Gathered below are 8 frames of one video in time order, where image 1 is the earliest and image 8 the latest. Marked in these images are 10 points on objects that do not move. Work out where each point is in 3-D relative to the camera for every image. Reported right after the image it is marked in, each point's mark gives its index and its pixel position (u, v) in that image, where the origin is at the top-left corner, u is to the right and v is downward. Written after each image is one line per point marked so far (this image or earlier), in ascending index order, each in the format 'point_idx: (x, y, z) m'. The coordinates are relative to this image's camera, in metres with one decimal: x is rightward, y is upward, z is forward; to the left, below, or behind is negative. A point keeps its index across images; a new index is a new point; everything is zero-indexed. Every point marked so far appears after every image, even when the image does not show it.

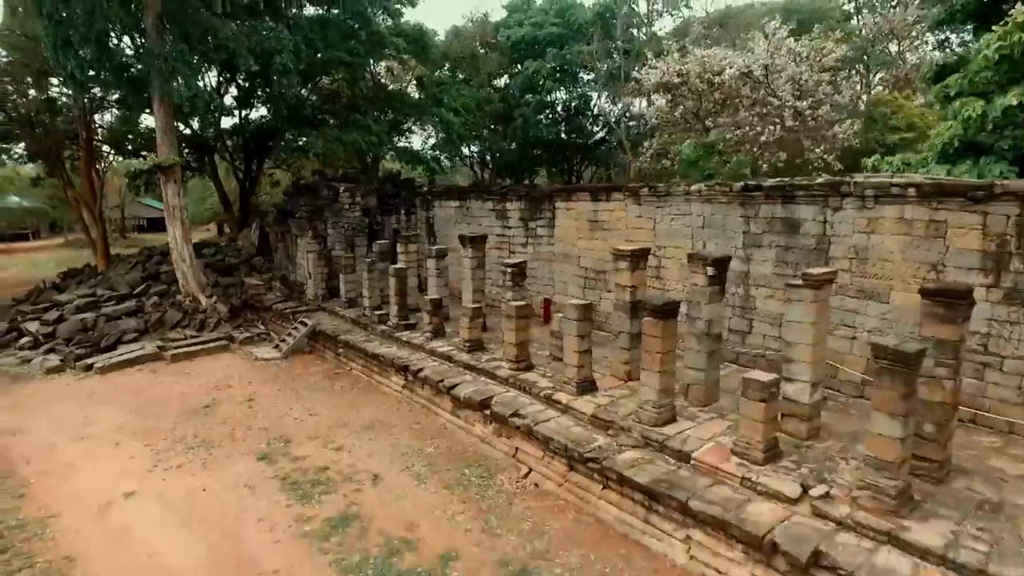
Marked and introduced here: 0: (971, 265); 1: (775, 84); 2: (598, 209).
0: (+4.3, +0.2, +5.8) m
1: (+4.3, +3.4, +10.4) m
2: (+1.3, +1.2, +9.3) m
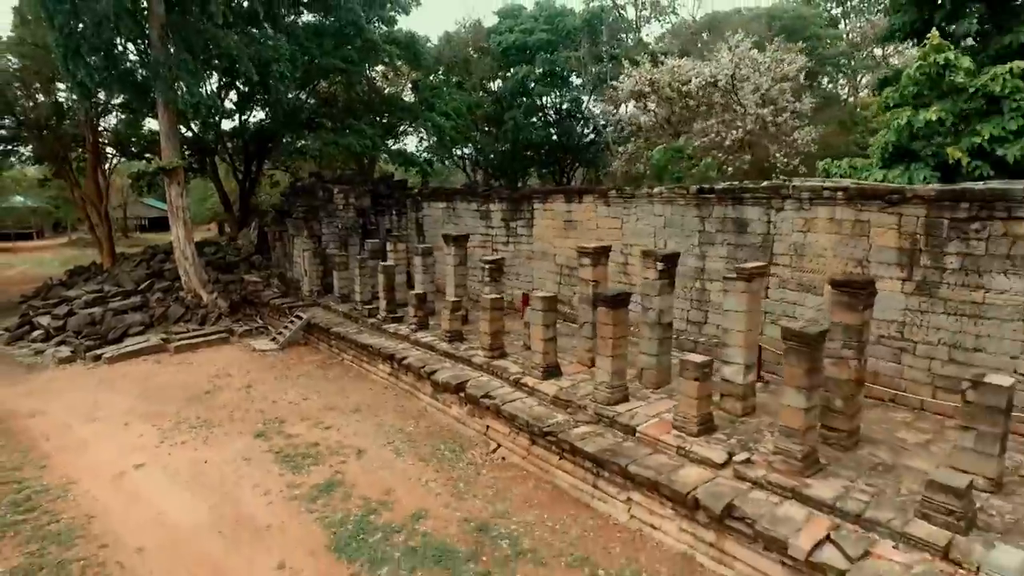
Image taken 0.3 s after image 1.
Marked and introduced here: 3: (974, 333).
0: (+4.0, +0.3, +6.5) m
1: (+4.0, +3.5, +11.1) m
2: (+1.0, +1.3, +10.0) m
3: (+4.4, -0.4, +6.0) m
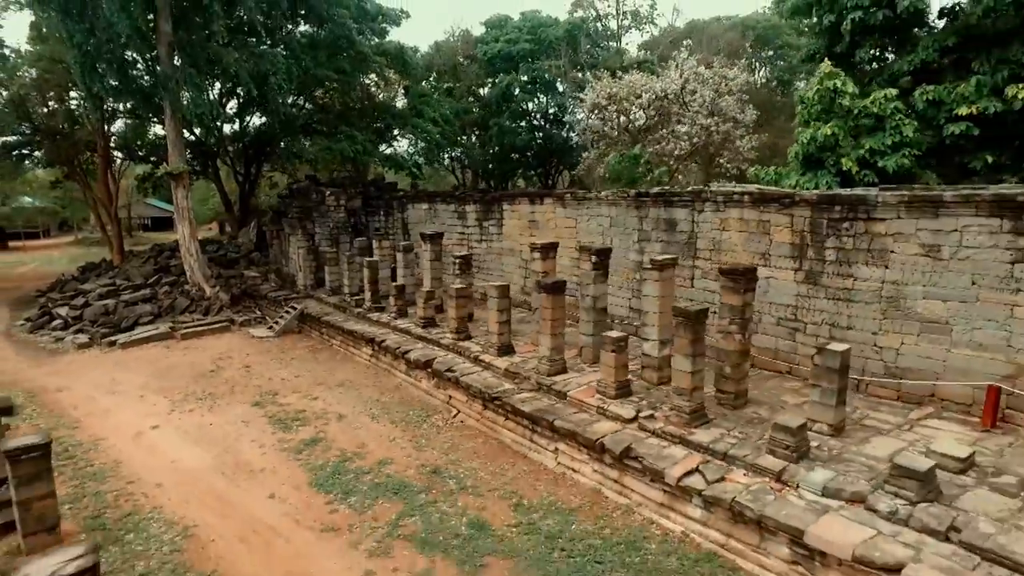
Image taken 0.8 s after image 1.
0: (+3.4, +0.4, +7.8) m
1: (+3.5, +3.6, +12.4) m
2: (+0.4, +1.4, +11.3) m
3: (+3.9, -0.3, +7.2) m
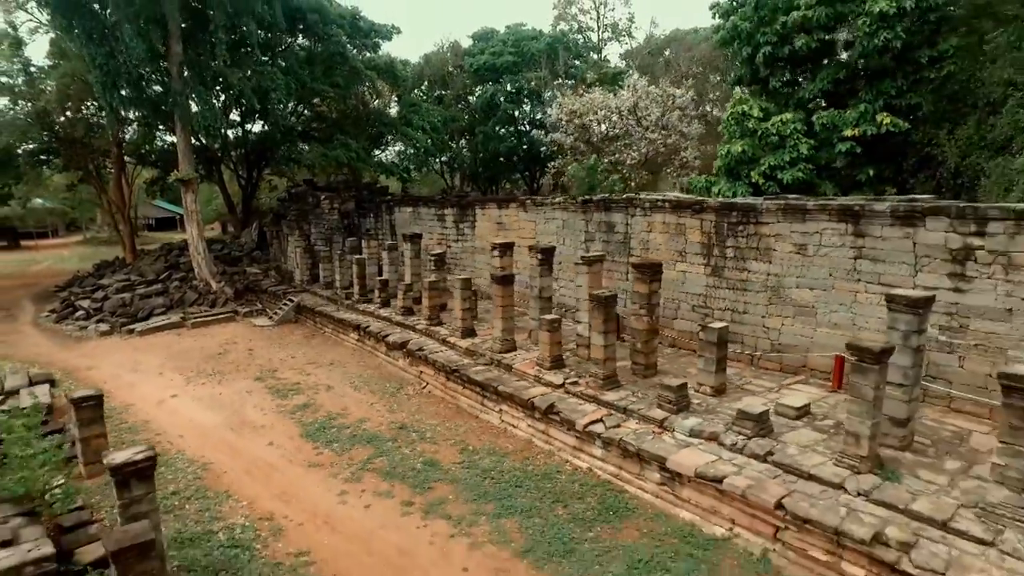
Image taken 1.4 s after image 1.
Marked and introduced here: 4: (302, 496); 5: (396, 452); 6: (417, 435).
0: (+2.8, +0.5, +9.4) m
1: (+2.8, +3.8, +14.0) m
2: (-0.2, +1.5, +12.9) m
3: (+3.3, -0.2, +8.8) m
4: (-2.2, -2.1, +6.5) m
5: (-1.4, -2.0, +7.4) m
6: (-1.2, -1.9, +8.0) m
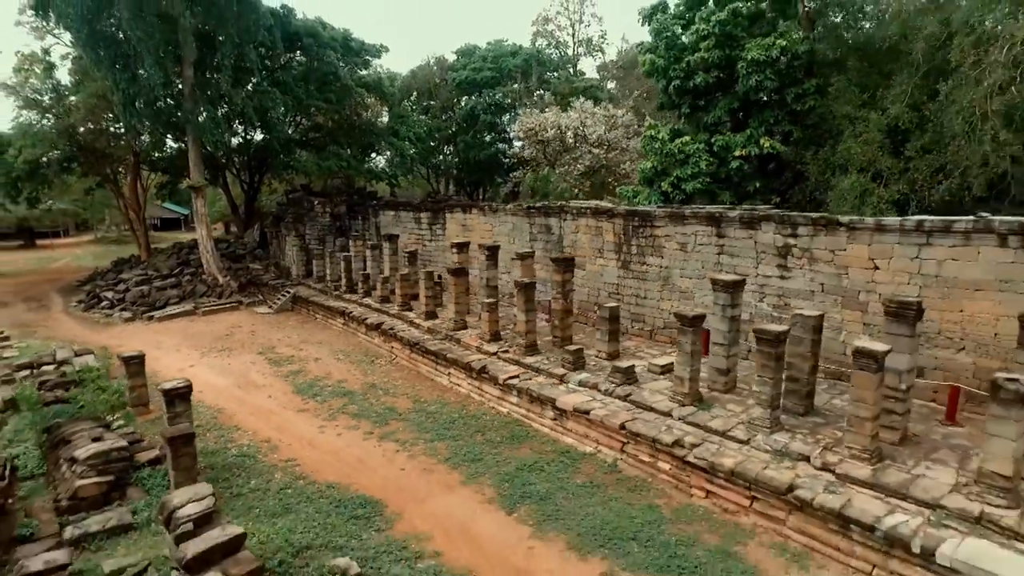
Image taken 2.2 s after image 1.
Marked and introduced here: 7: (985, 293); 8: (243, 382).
0: (+1.8, +0.7, +11.7) m
1: (+1.9, +3.9, +16.3) m
2: (-1.1, +1.7, +15.2) m
3: (+2.3, 0.0, +11.2) m
4: (-3.1, -2.0, +8.8) m
5: (-2.3, -1.8, +9.8) m
6: (-2.1, -1.7, +10.3) m
7: (+5.4, 0.0, +7.1) m
8: (-4.6, -1.6, +10.8) m
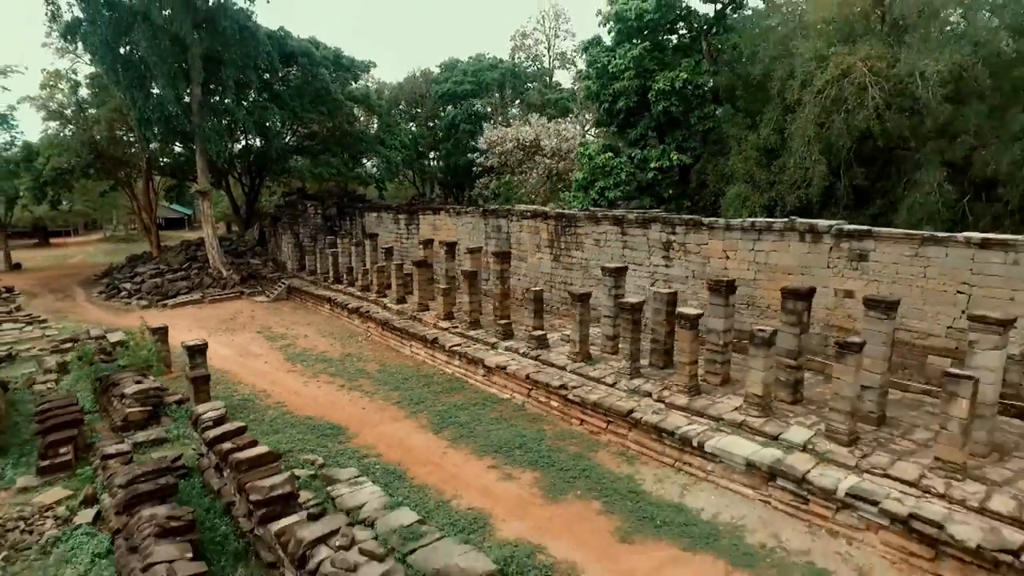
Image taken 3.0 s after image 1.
0: (+0.8, +1.0, +14.2) m
1: (+0.9, +4.2, +18.8) m
2: (-2.2, +2.0, +17.8) m
3: (+1.3, +0.2, +13.7) m
4: (-4.2, -1.7, +11.4) m
5: (-3.4, -1.5, +12.3) m
6: (-3.2, -1.4, +12.9) m
7: (+4.4, +0.2, +9.7) m
8: (-5.7, -1.4, +13.4) m
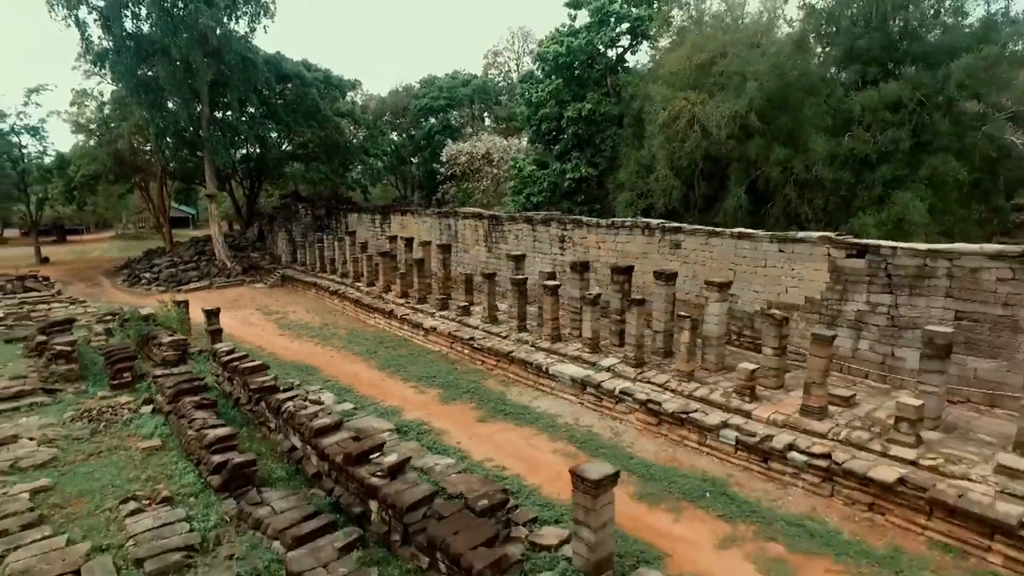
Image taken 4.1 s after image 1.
0: (-0.8, +1.4, +18.1) m
1: (-0.7, +4.6, +22.7) m
2: (-3.8, +2.4, +21.6) m
3: (-0.4, +0.7, +17.6) m
4: (-5.8, -1.3, +15.2) m
5: (-5.0, -1.1, +16.2) m
6: (-4.8, -1.0, +16.7) m
7: (+2.7, +0.6, +13.5) m
8: (-7.3, -1.0, +17.3) m
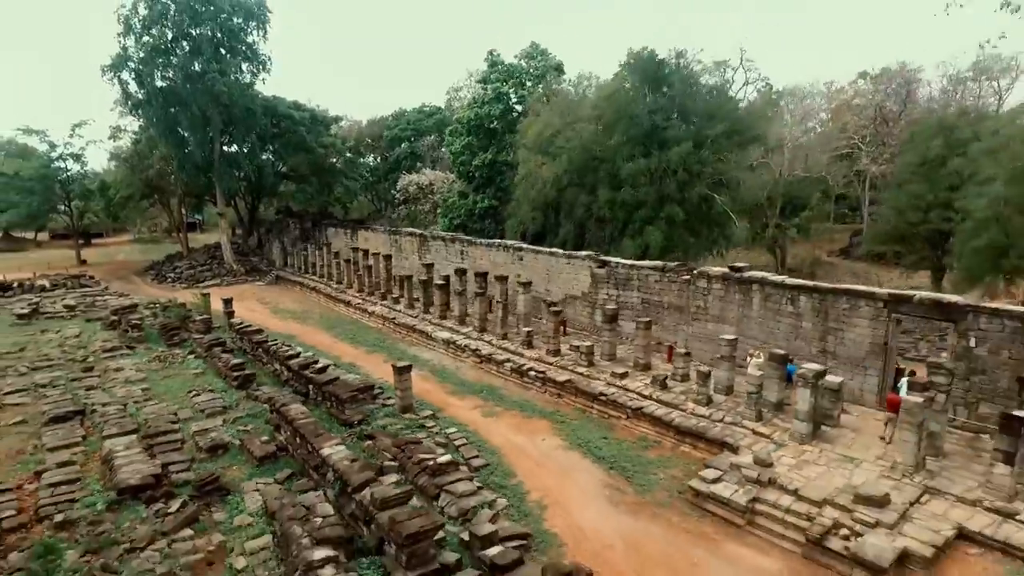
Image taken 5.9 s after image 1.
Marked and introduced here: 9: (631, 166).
0: (-3.9, +1.5, +25.4) m
1: (-3.7, +4.8, +30.0) m
2: (-6.8, +2.5, +29.0) m
3: (-3.4, +0.8, +24.9) m
4: (-8.8, -1.2, +22.6) m
5: (-8.0, -1.0, +23.6) m
6: (-7.8, -0.9, +24.1) m
7: (-0.3, +0.7, +20.9) m
8: (-10.3, -0.8, +24.6) m
9: (+3.7, +3.7, +19.2) m
